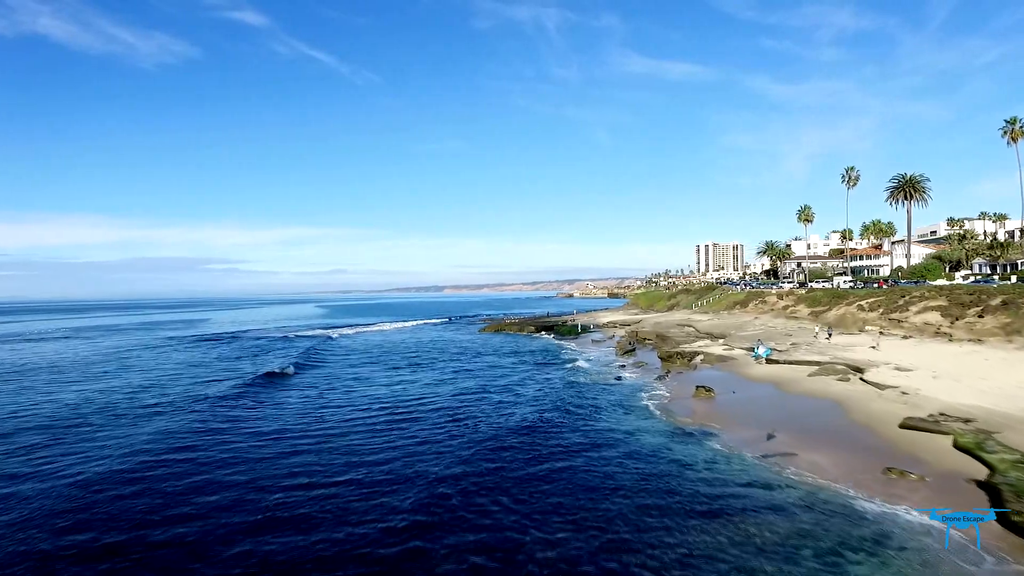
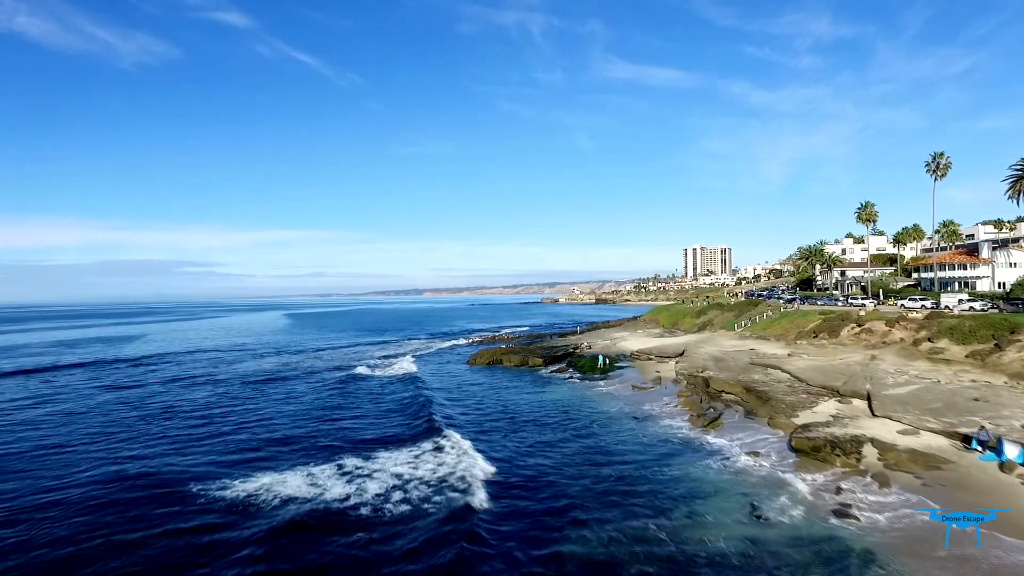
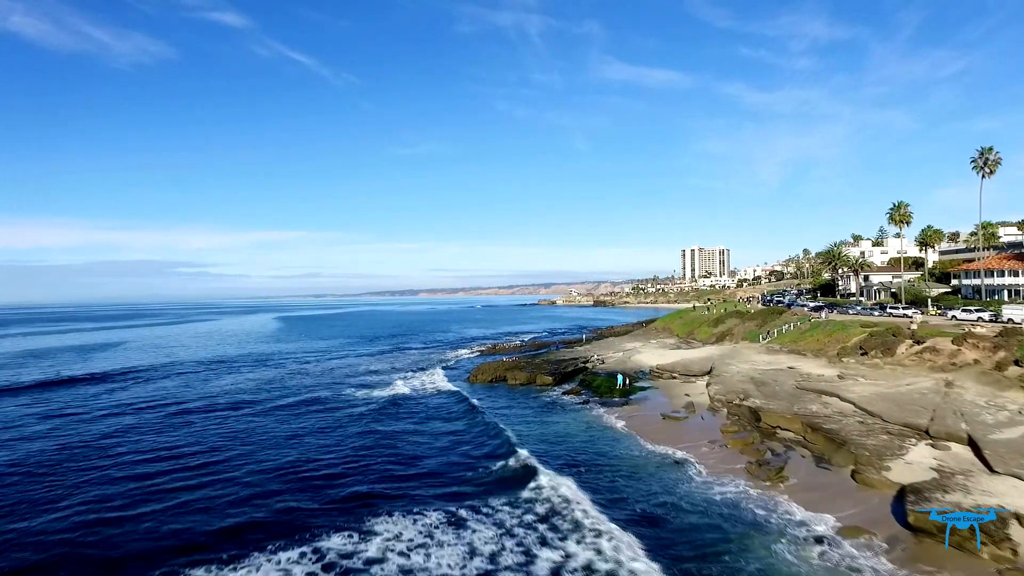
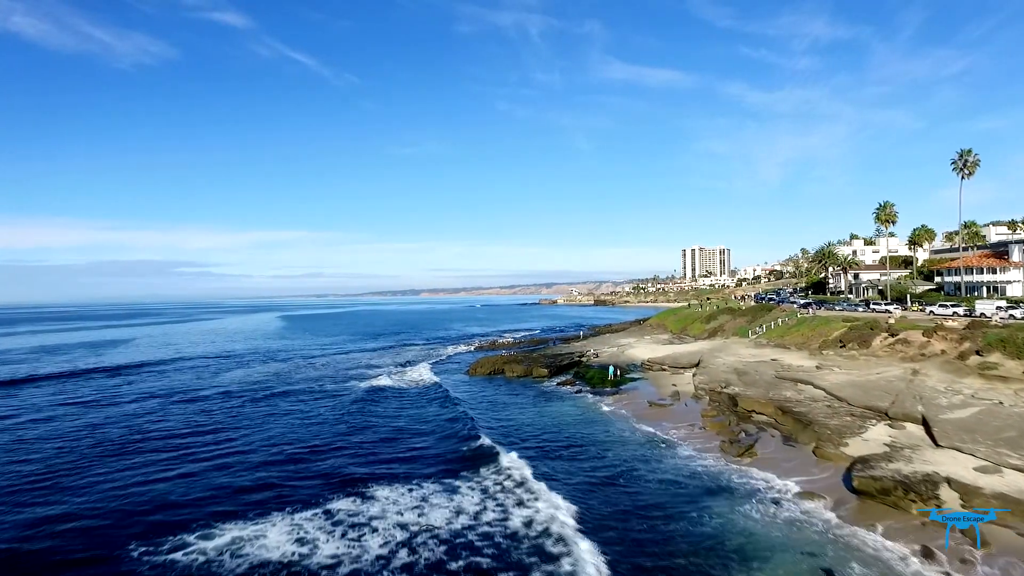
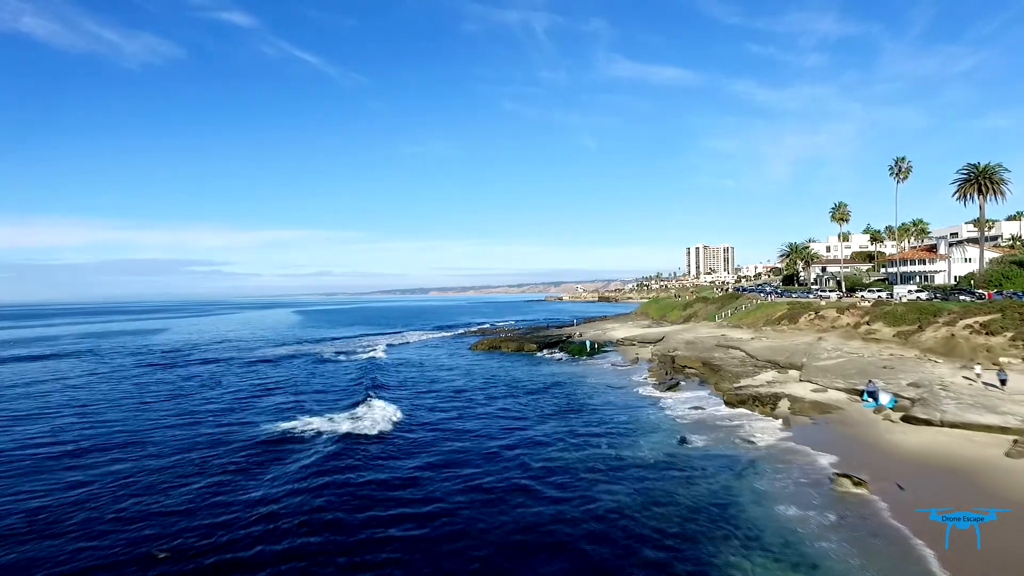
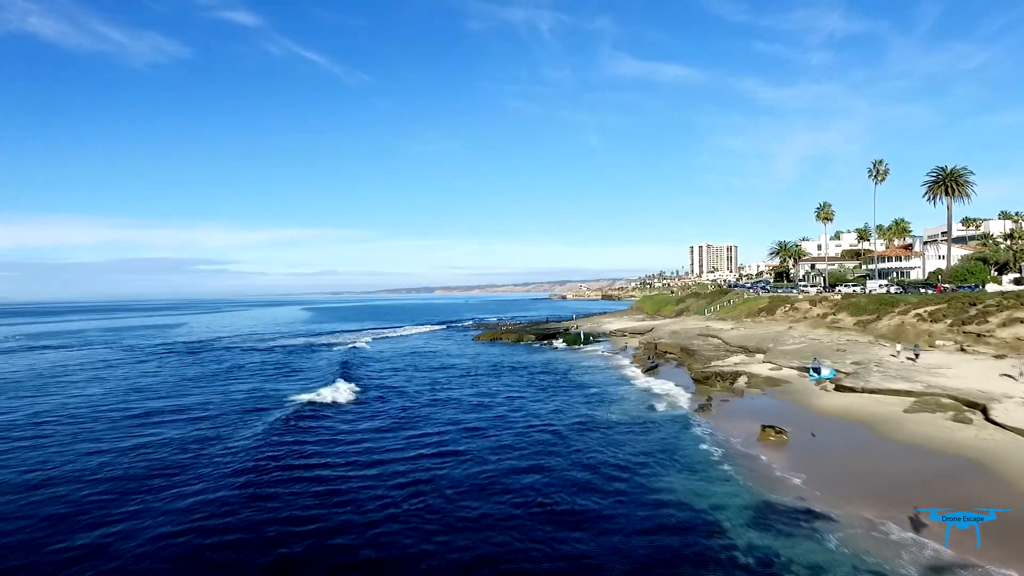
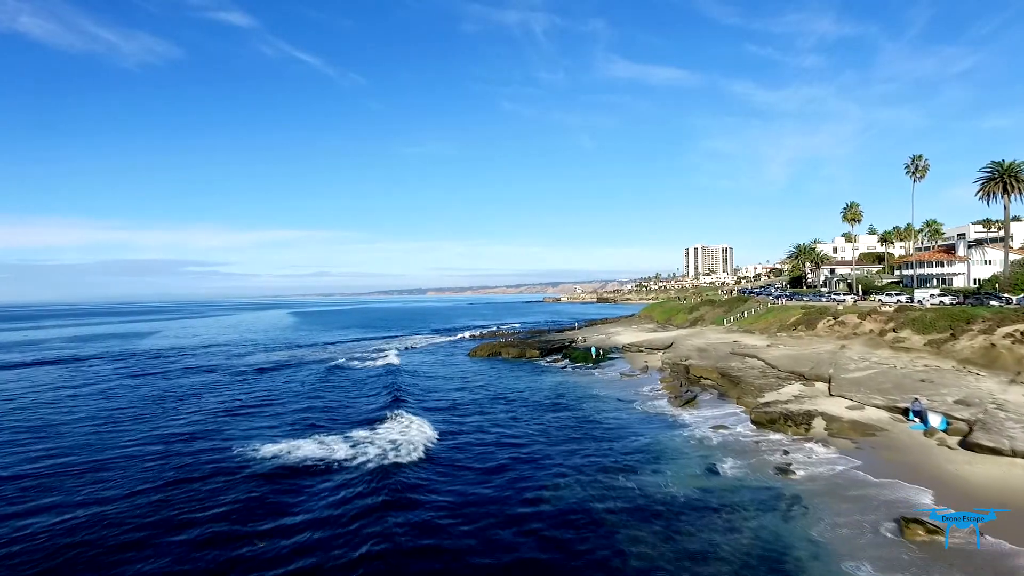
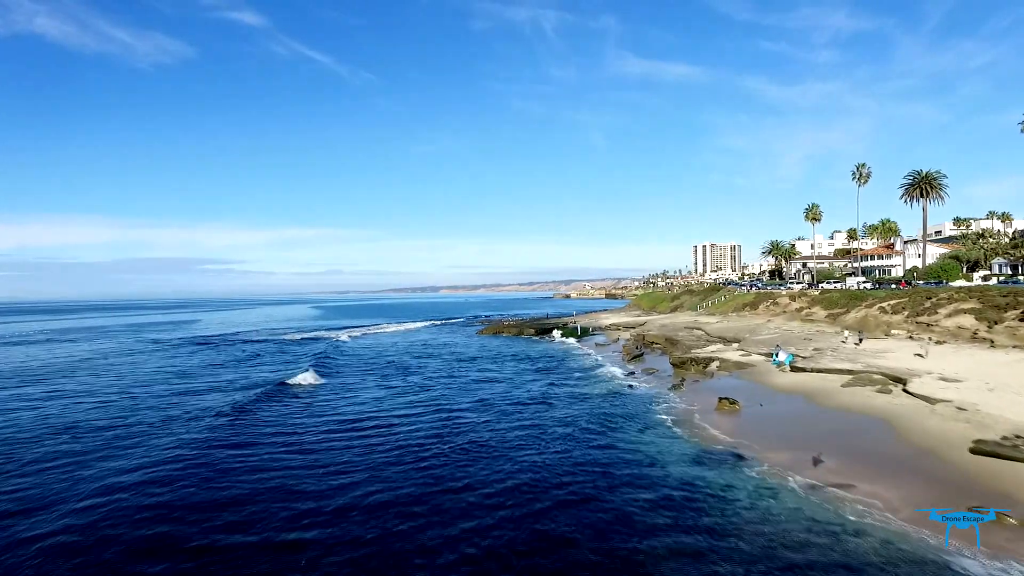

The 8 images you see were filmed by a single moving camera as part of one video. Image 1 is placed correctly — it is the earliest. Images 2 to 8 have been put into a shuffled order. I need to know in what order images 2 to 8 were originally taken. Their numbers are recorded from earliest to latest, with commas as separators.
8, 6, 5, 7, 2, 4, 3
